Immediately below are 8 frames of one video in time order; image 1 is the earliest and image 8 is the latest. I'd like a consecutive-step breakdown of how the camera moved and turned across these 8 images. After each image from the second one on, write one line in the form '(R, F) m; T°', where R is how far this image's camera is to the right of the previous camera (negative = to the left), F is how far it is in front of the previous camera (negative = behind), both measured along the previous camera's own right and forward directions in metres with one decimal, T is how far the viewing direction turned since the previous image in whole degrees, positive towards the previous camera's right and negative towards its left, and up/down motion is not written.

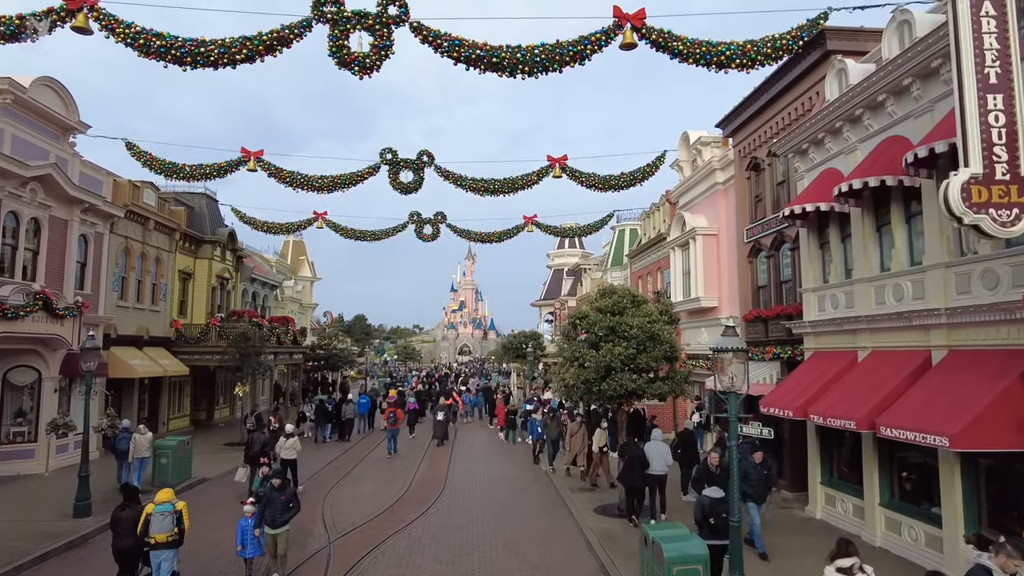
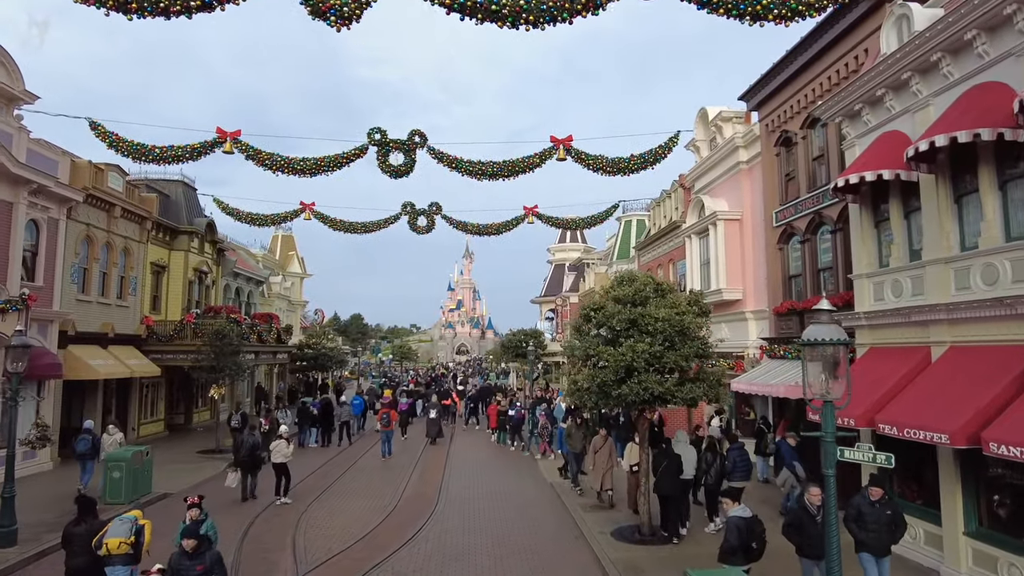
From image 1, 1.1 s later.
(-0.1, +1.7) m; 0°
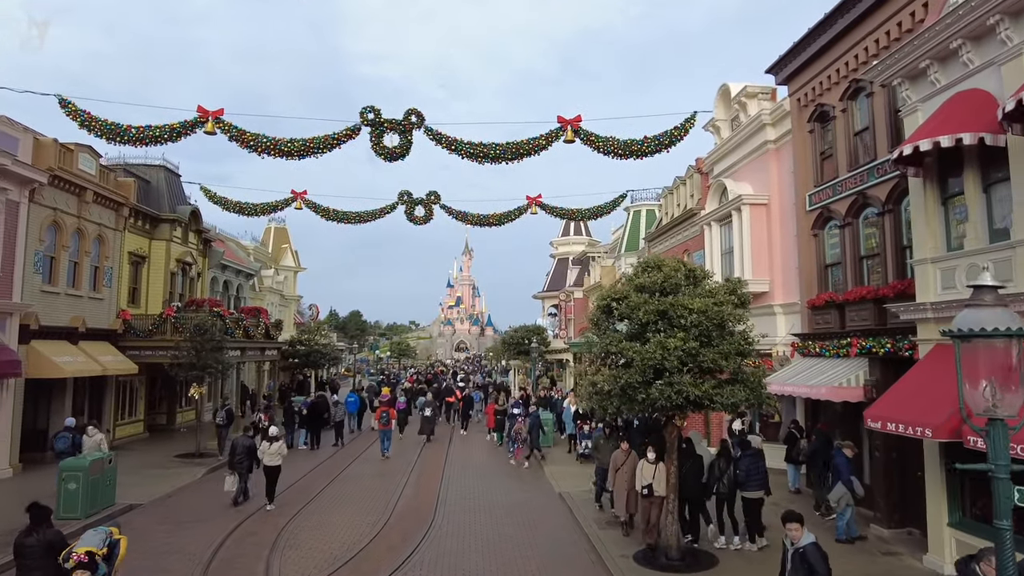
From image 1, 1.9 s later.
(-0.1, +1.3) m; 0°
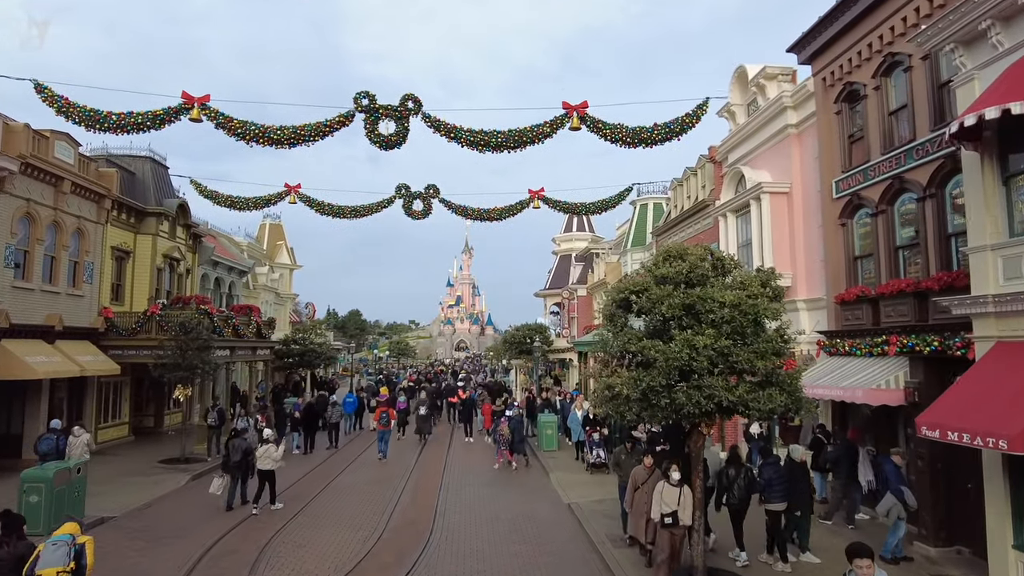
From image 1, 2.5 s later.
(-0.1, +0.9) m; 0°
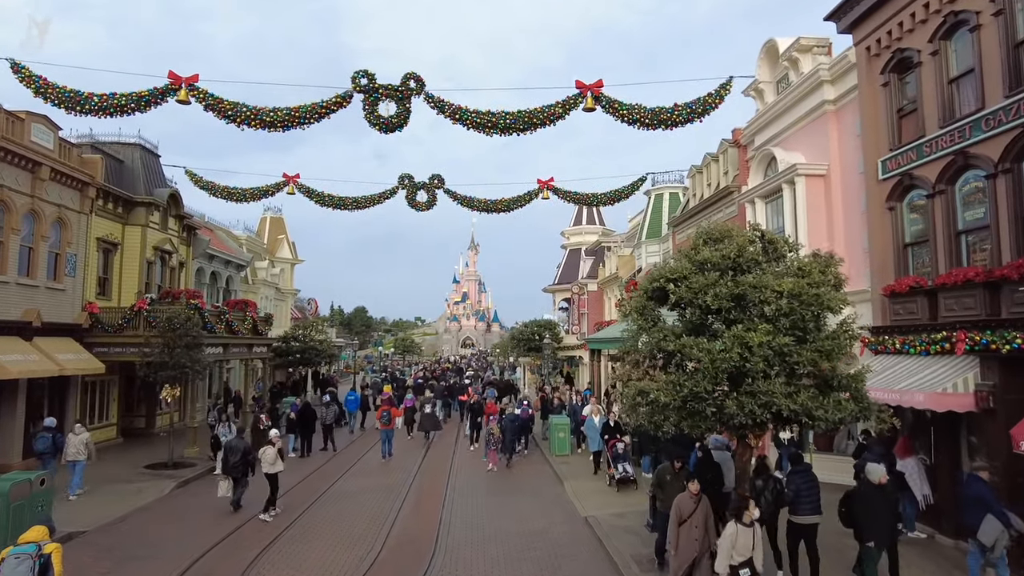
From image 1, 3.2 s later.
(-0.1, +1.1) m; -1°
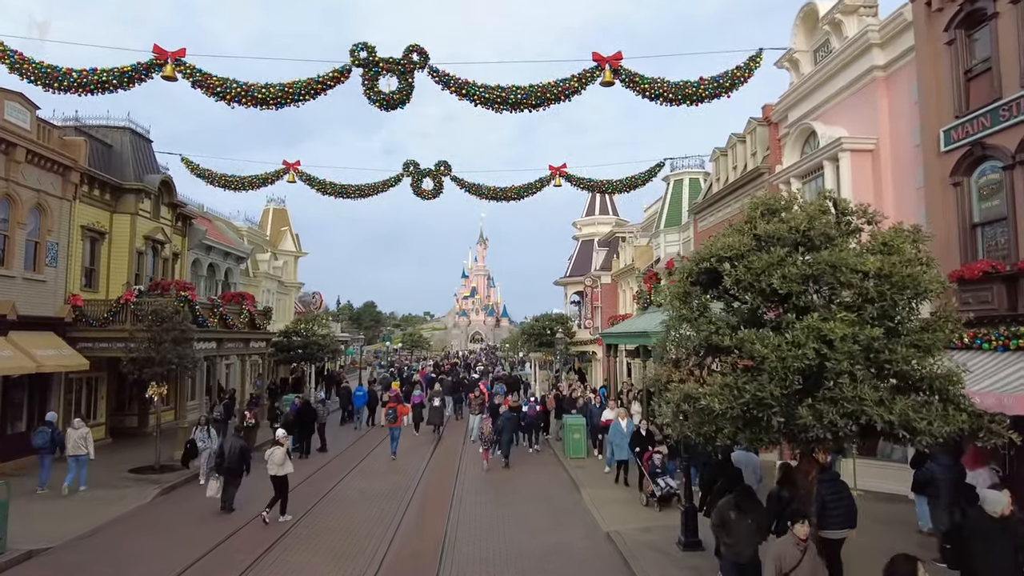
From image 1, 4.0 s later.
(-0.1, +1.2) m; -1°
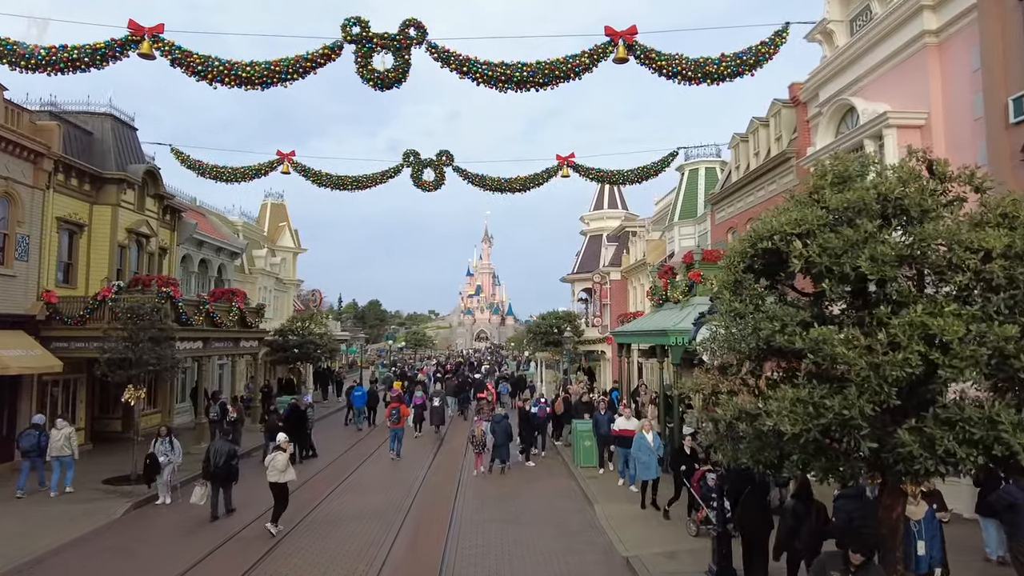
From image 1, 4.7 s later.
(0.0, +1.1) m; 0°
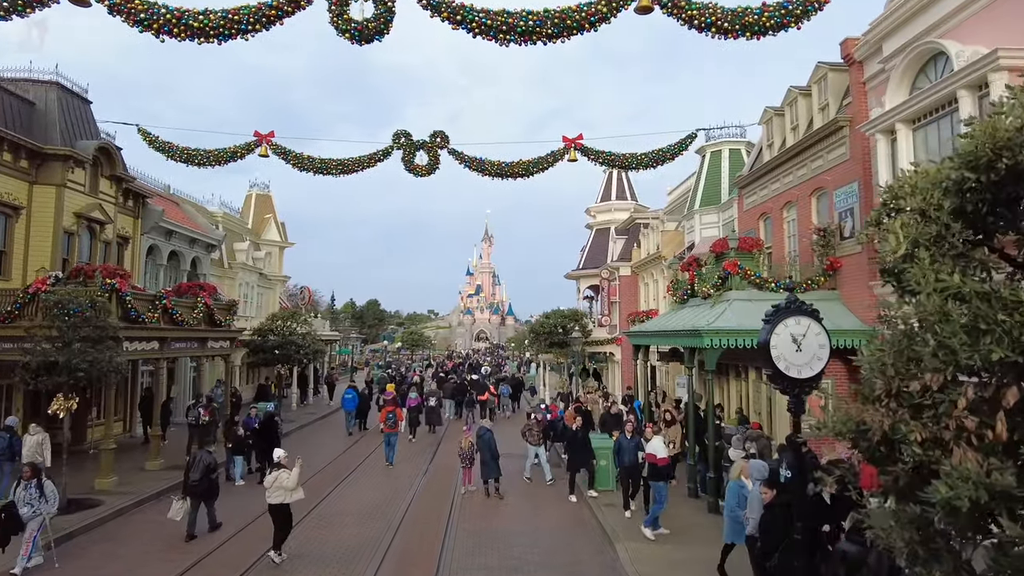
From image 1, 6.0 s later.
(0.0, +2.1) m; 0°
